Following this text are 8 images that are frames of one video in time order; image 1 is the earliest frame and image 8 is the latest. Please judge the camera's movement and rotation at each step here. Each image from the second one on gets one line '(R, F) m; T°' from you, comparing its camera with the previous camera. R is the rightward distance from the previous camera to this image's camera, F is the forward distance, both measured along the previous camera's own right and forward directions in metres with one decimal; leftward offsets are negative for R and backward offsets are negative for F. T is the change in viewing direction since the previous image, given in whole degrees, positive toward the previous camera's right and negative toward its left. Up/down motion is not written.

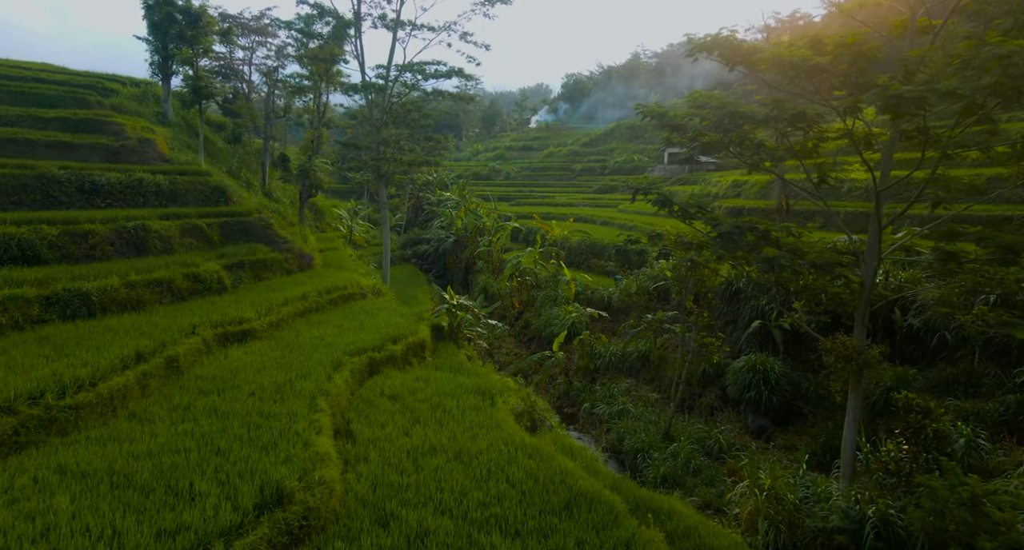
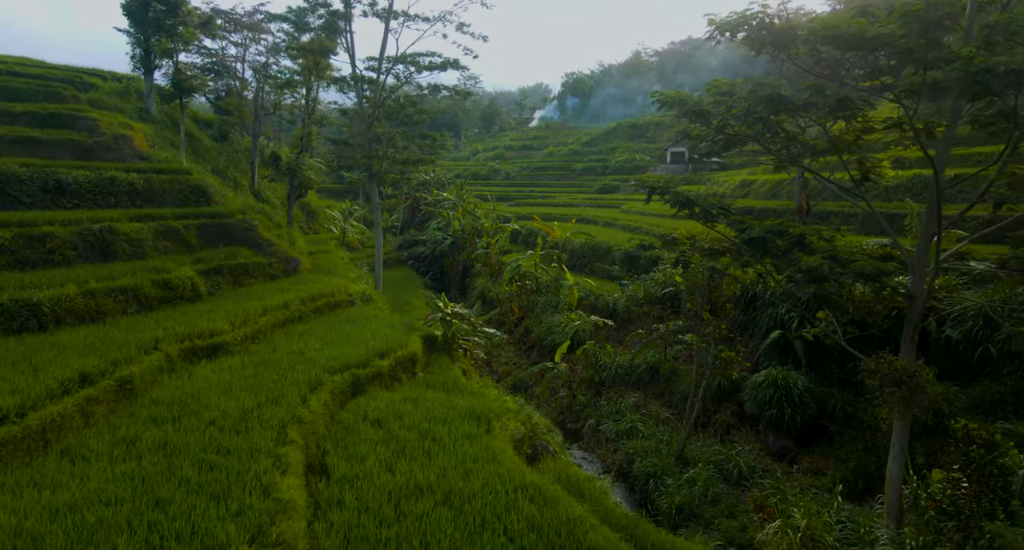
(0.0, +0.8) m; 0°
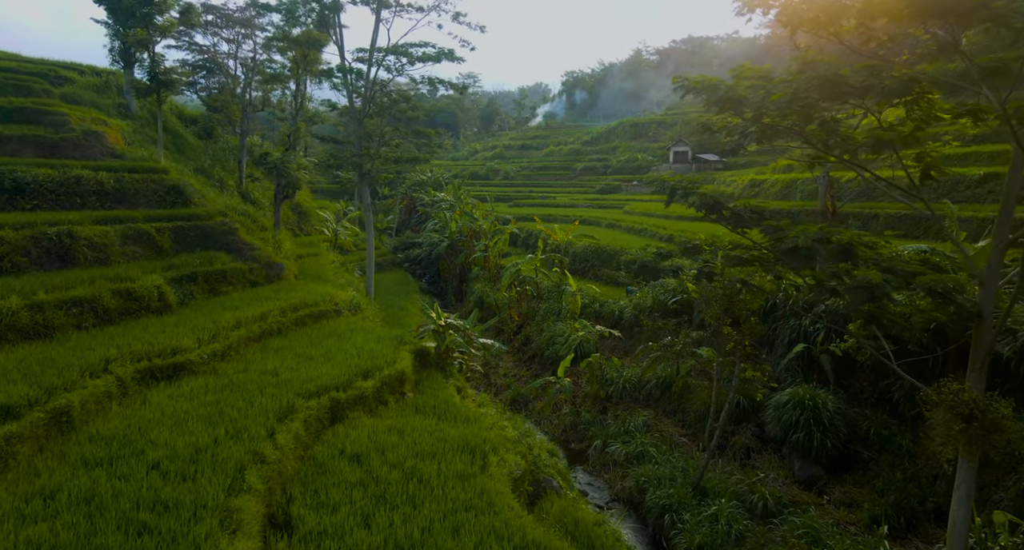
(0.0, +0.8) m; 0°
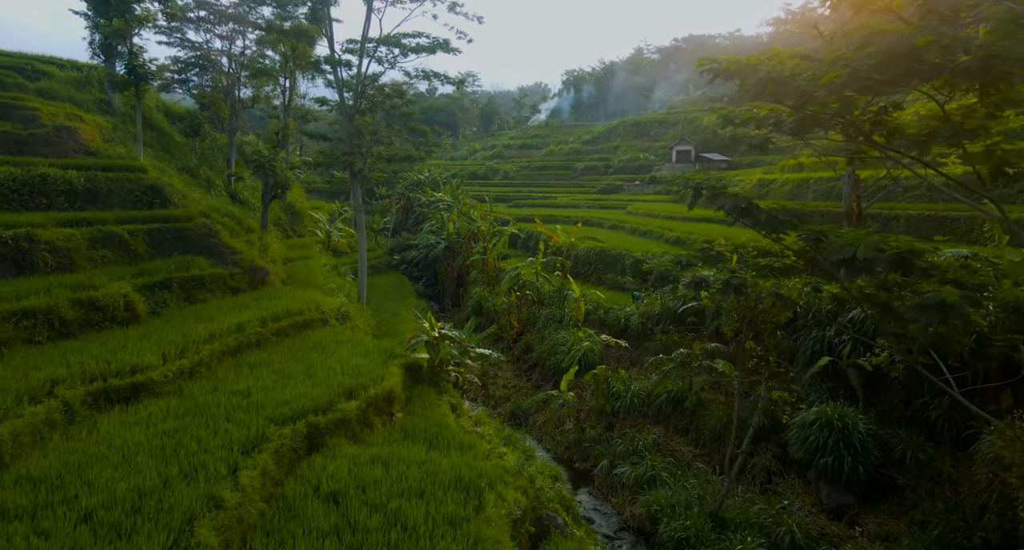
(0.0, +0.7) m; 0°
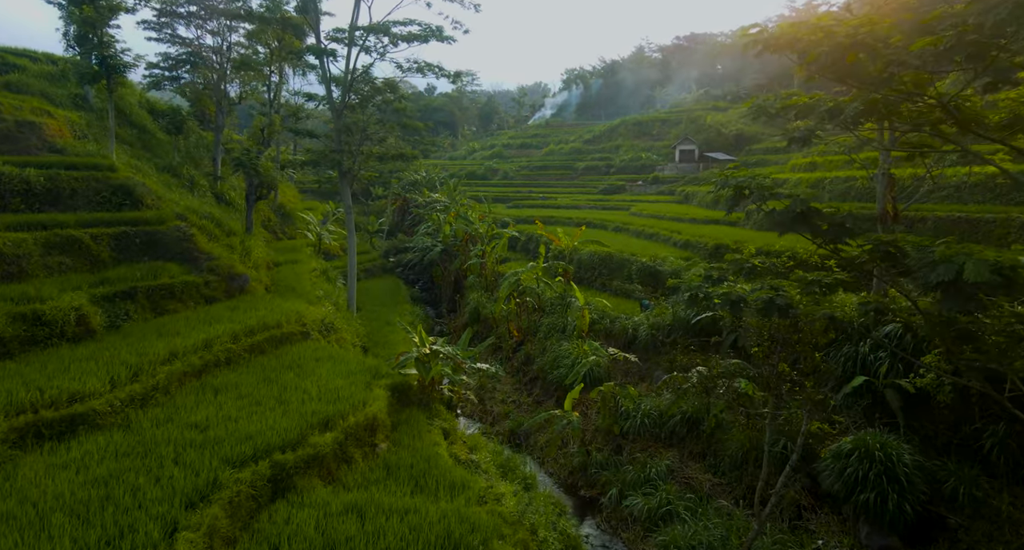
(0.0, +0.8) m; 0°
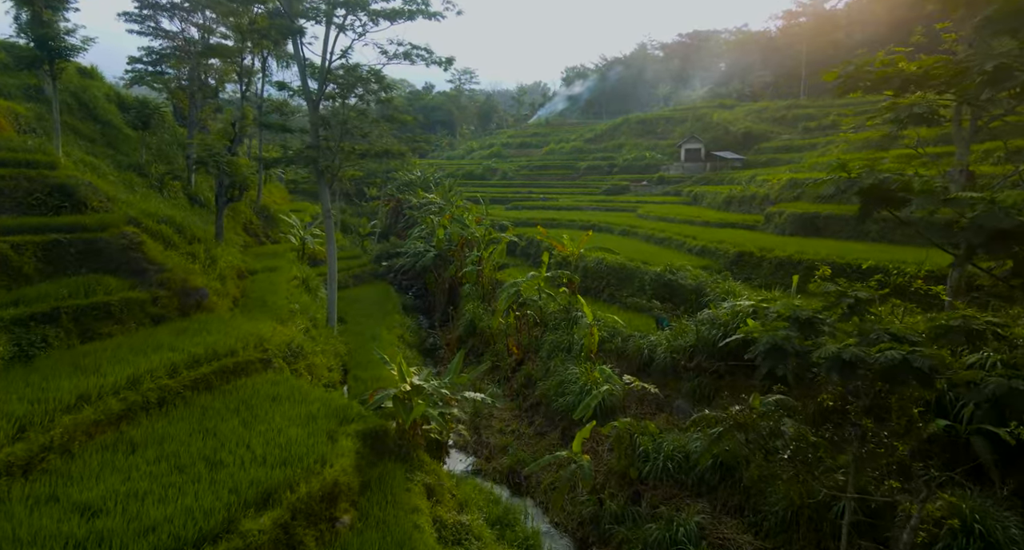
(0.0, +1.3) m; 0°
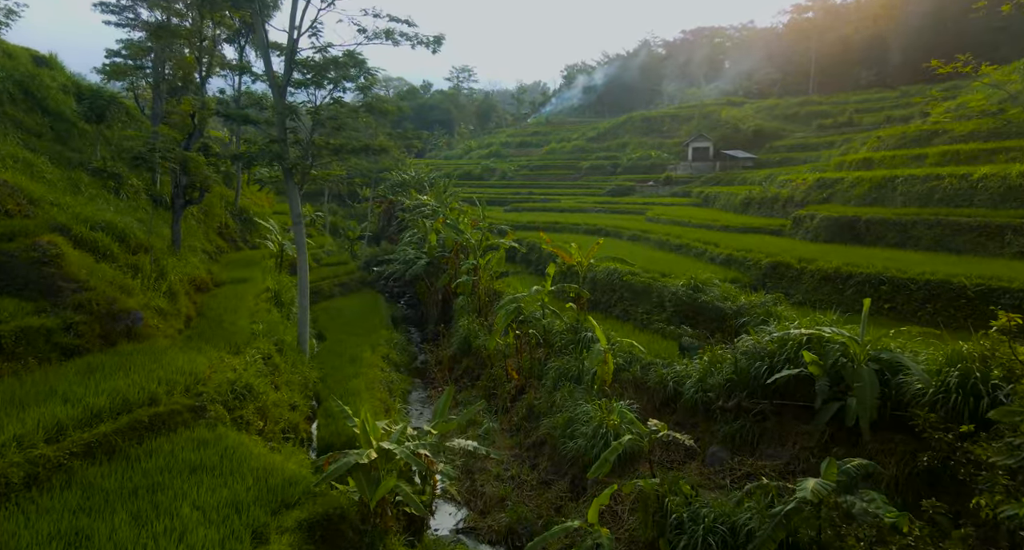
(0.0, +1.5) m; 0°
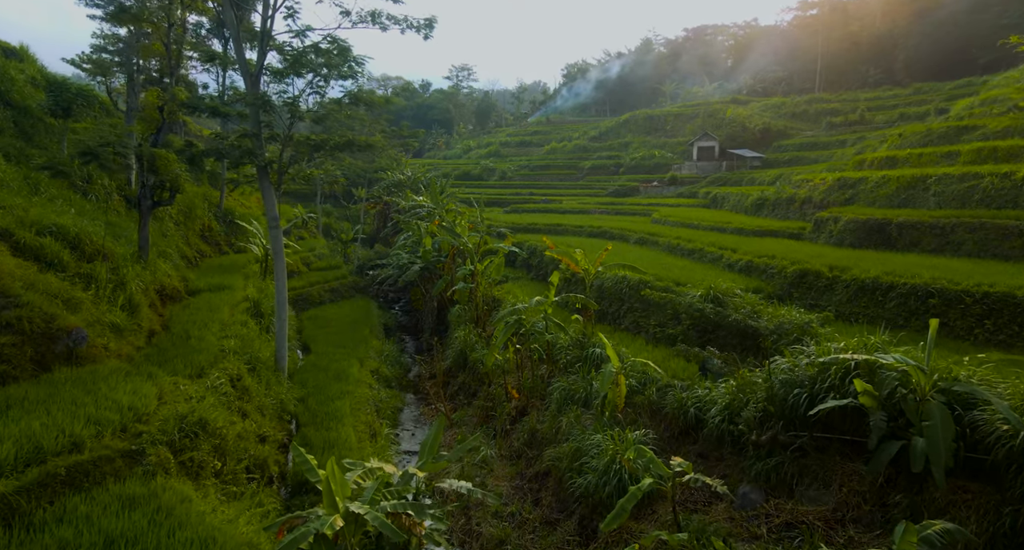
(0.0, +0.9) m; 0°
